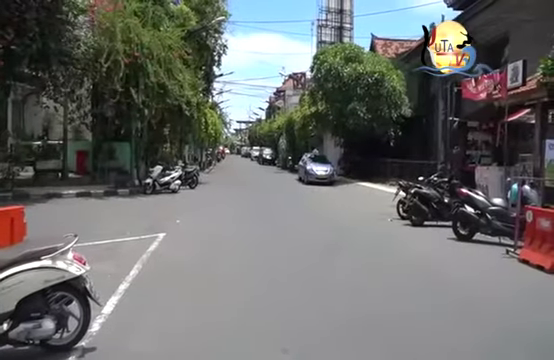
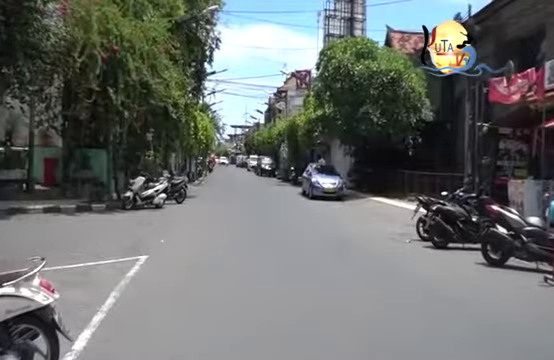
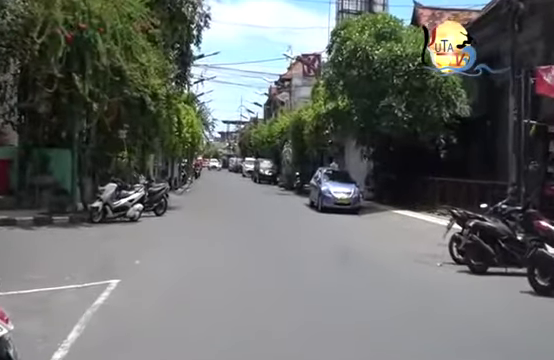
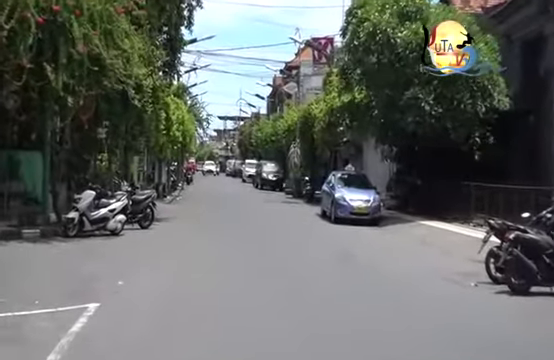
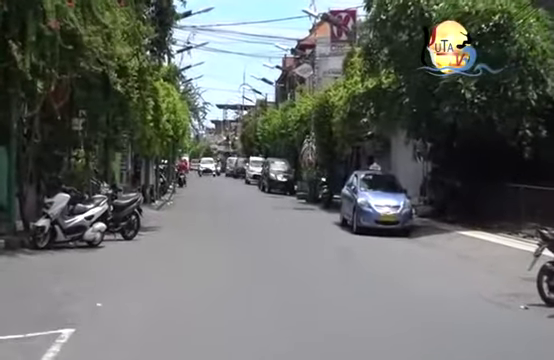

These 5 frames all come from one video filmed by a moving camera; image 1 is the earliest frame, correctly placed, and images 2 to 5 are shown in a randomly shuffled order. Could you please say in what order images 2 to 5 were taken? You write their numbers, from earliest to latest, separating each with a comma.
2, 3, 4, 5
